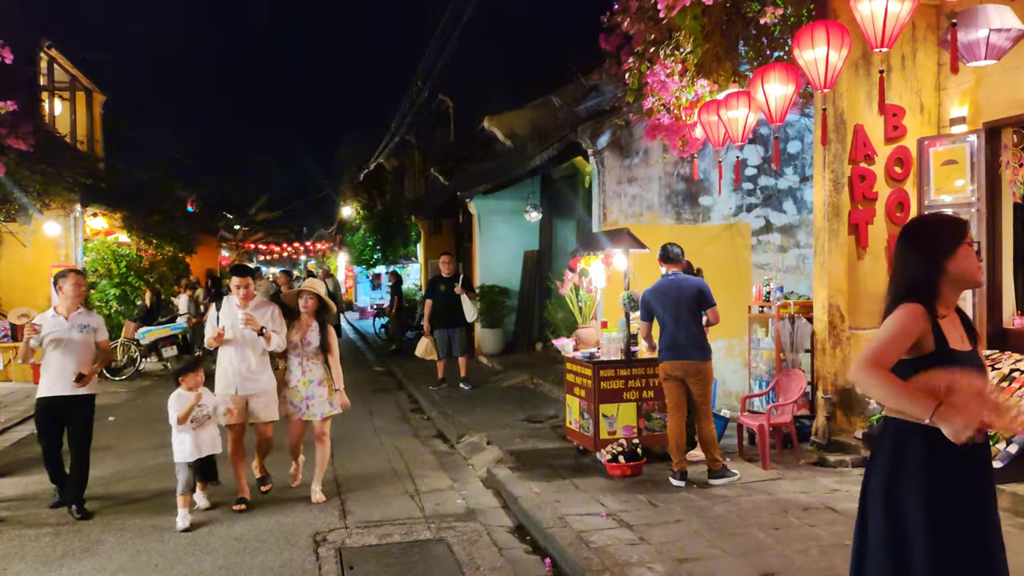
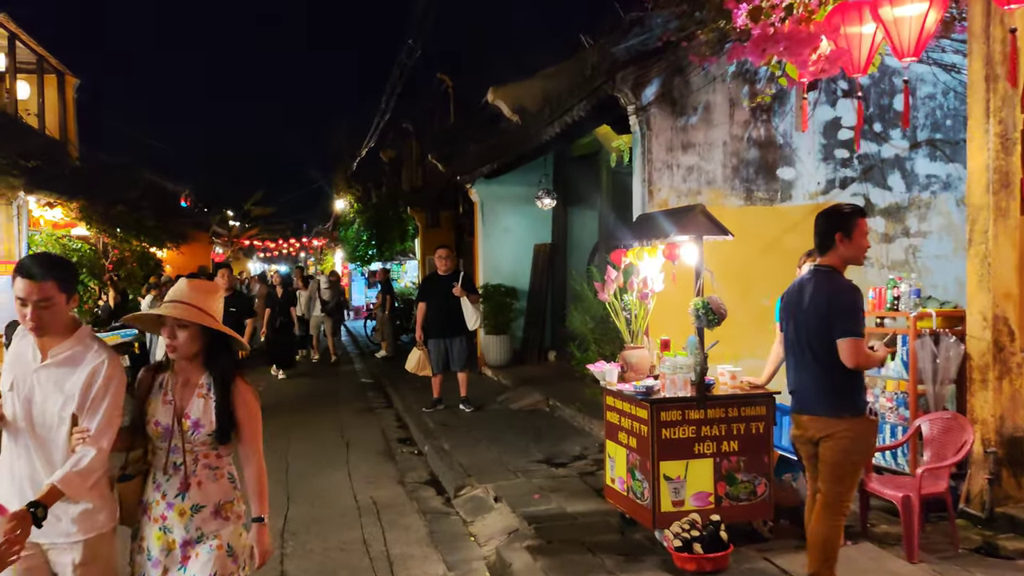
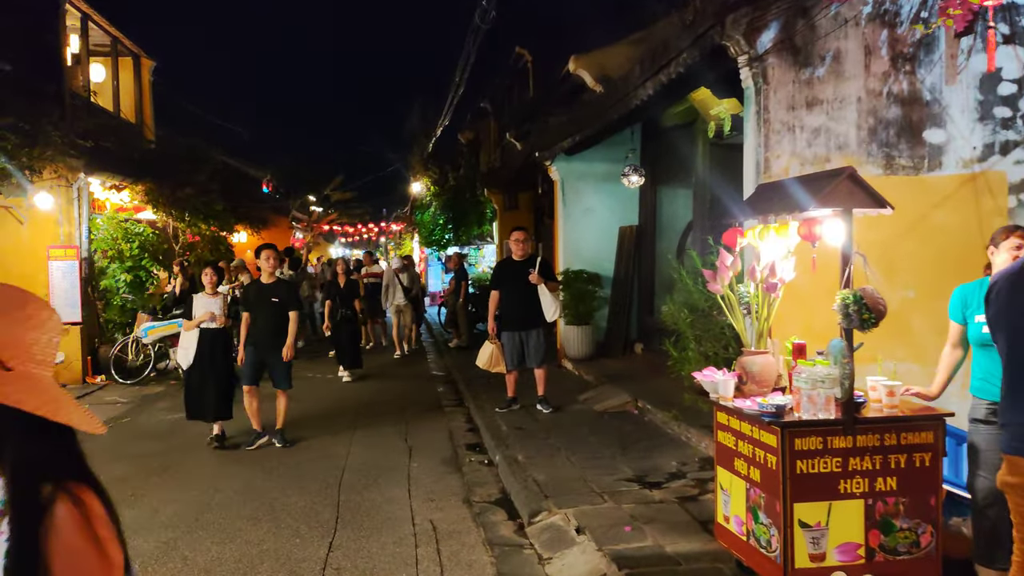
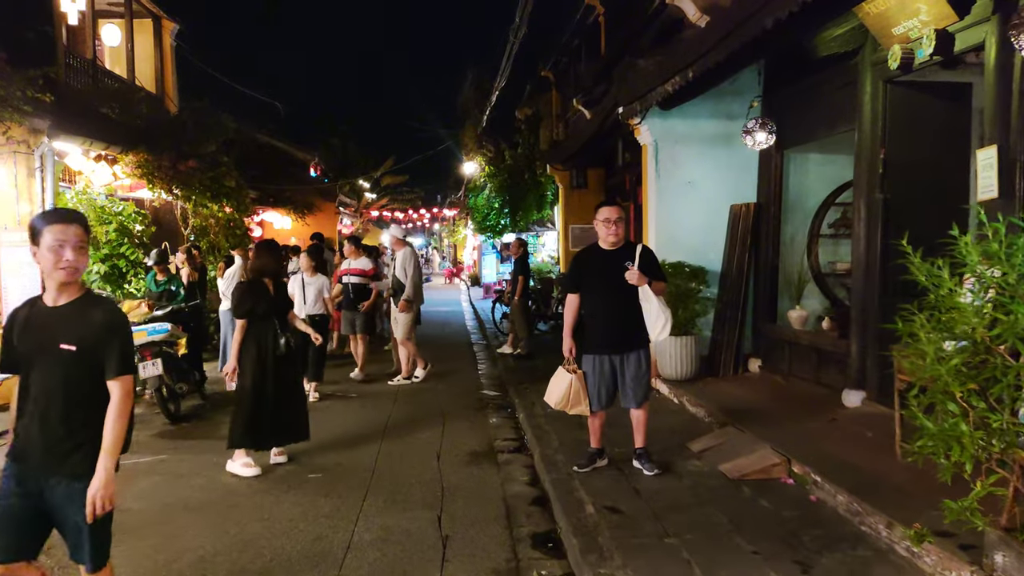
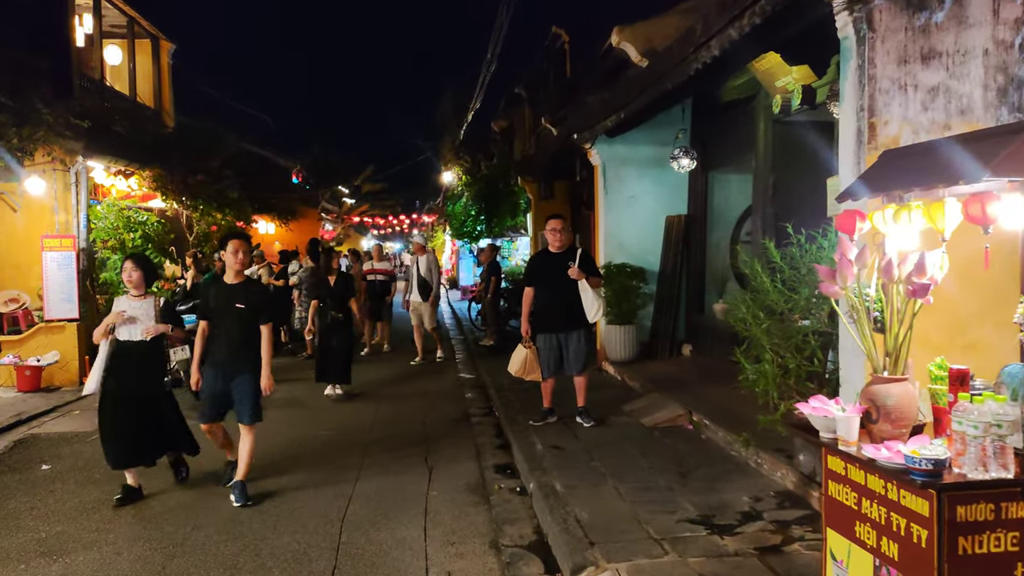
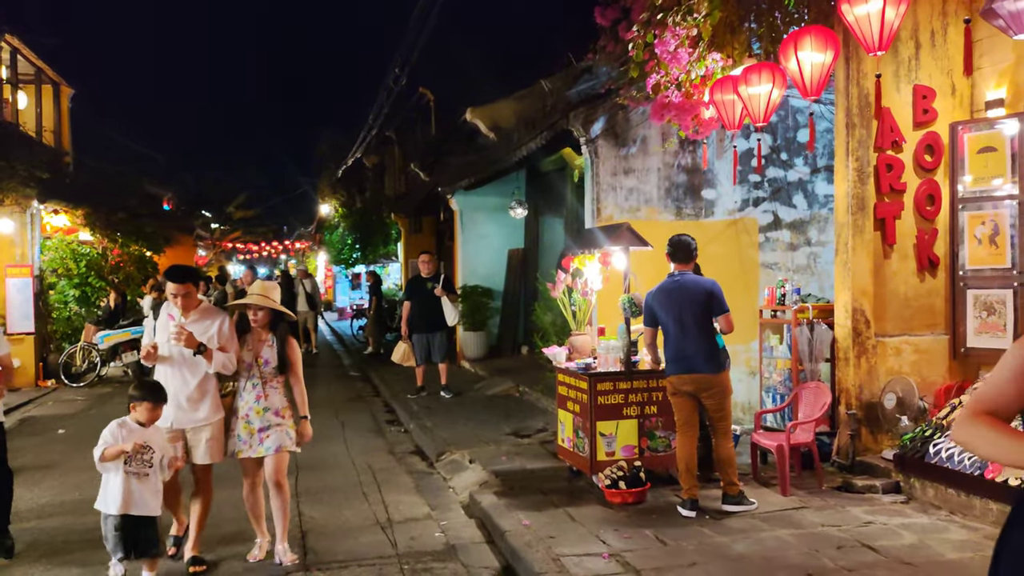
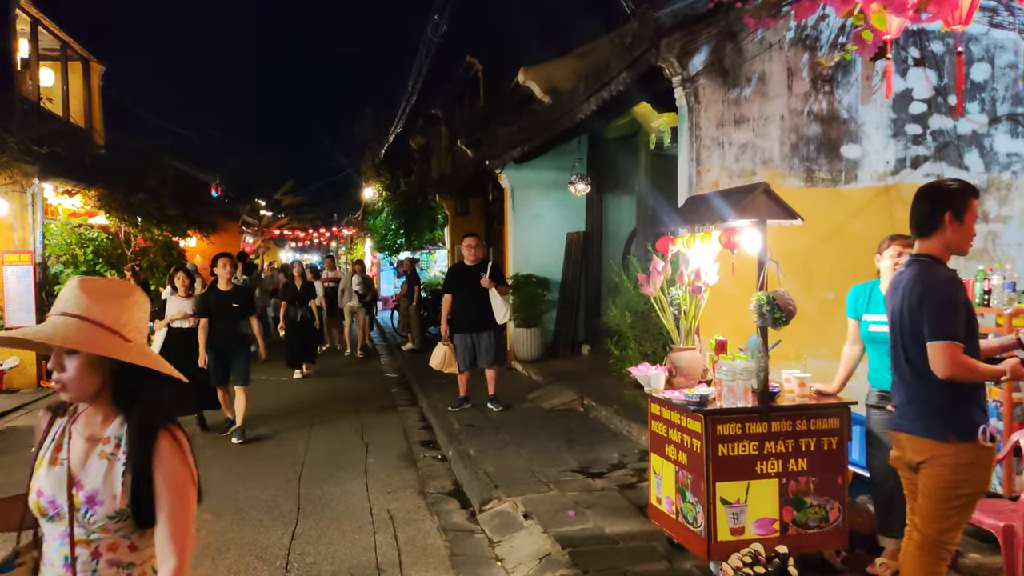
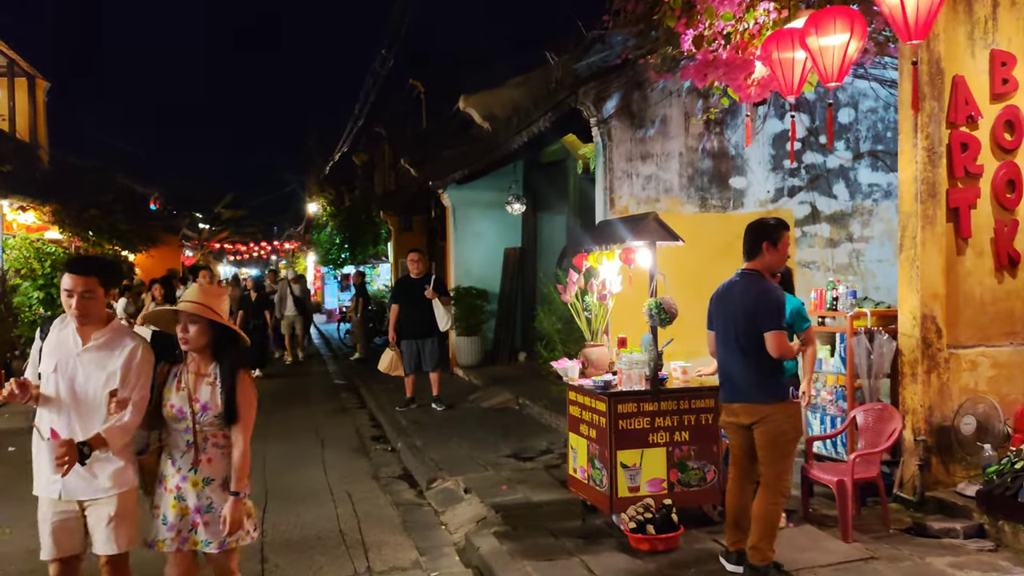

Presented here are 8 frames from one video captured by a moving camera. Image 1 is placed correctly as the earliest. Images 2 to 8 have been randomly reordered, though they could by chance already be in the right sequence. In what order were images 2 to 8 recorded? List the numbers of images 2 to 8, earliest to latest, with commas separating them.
6, 8, 2, 7, 3, 5, 4
